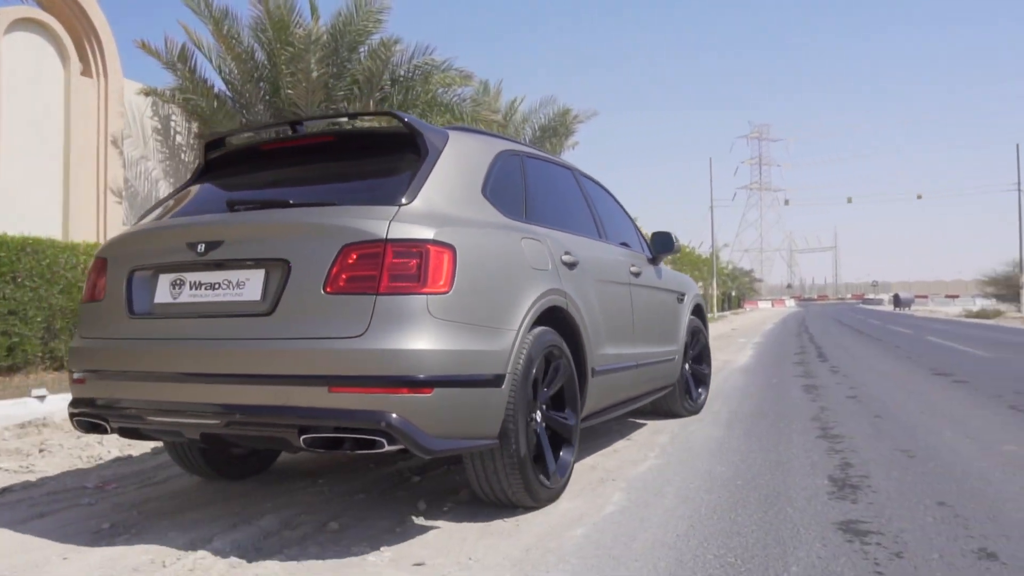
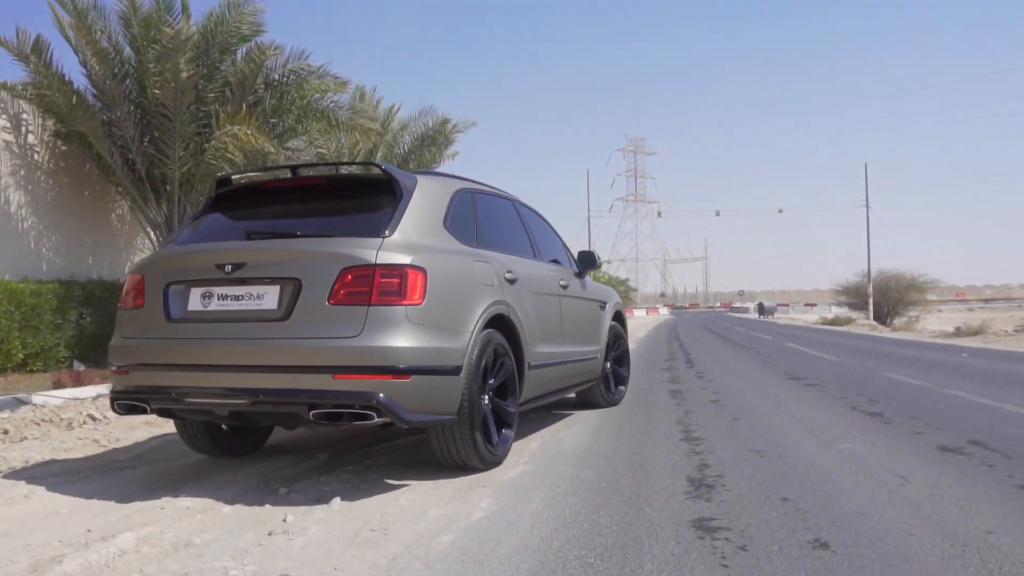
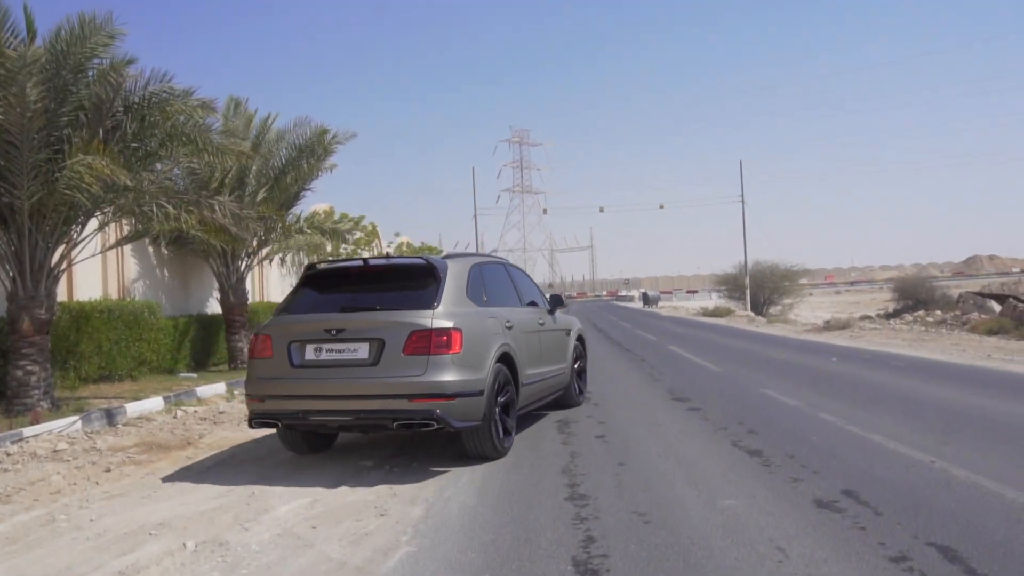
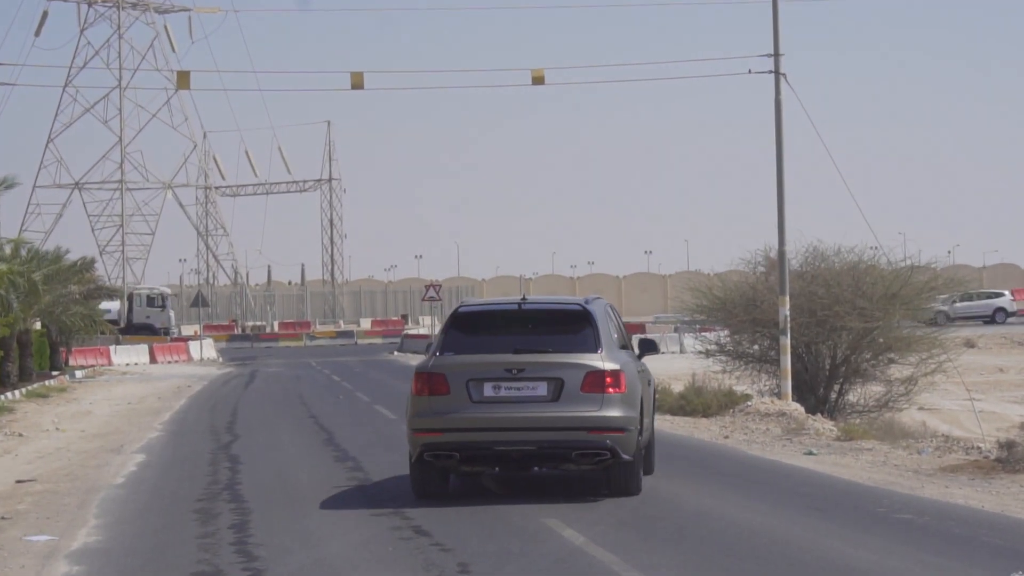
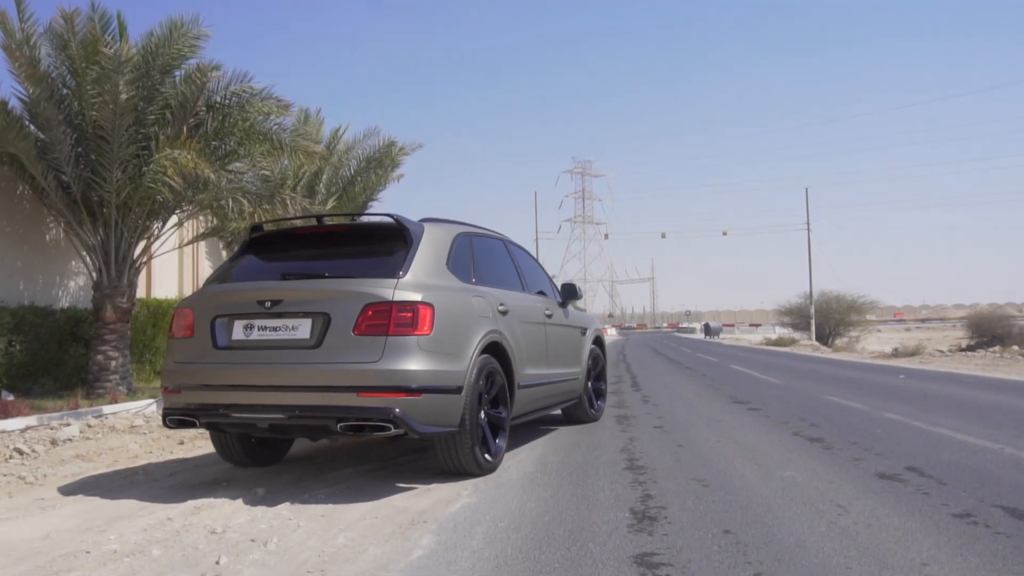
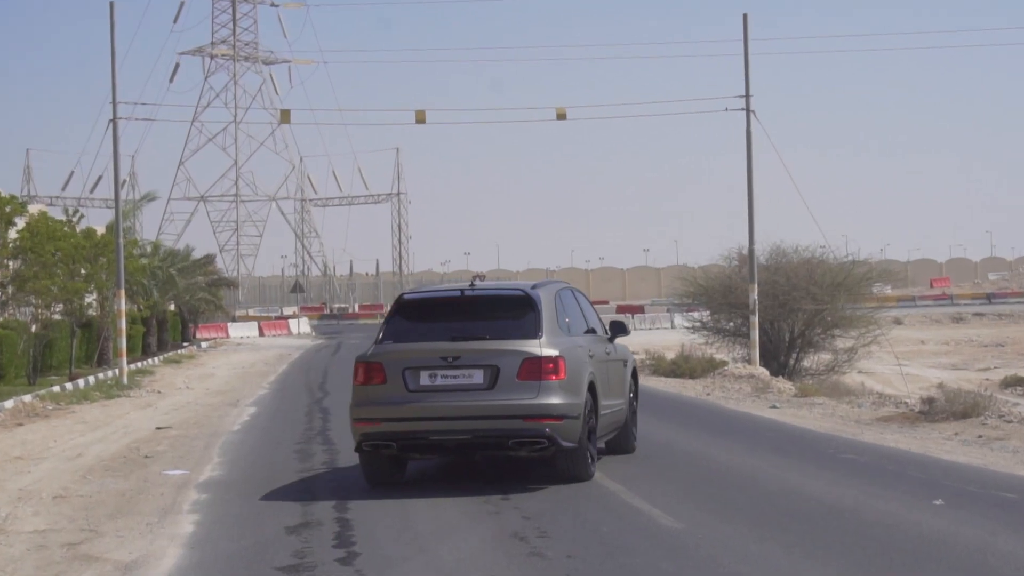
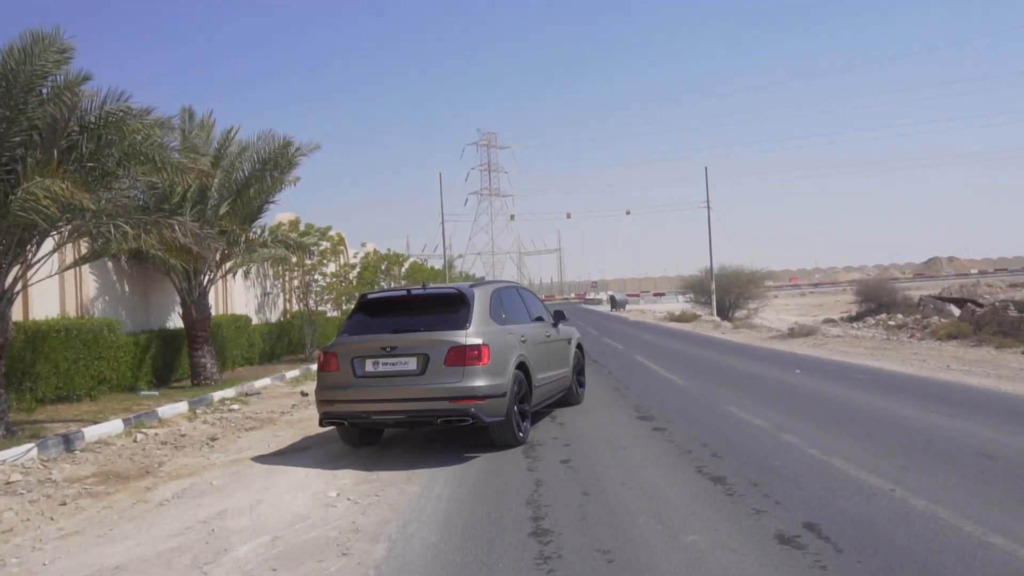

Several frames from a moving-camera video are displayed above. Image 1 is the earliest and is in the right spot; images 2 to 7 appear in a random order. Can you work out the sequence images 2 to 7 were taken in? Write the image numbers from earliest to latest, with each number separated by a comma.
2, 5, 3, 7, 6, 4
